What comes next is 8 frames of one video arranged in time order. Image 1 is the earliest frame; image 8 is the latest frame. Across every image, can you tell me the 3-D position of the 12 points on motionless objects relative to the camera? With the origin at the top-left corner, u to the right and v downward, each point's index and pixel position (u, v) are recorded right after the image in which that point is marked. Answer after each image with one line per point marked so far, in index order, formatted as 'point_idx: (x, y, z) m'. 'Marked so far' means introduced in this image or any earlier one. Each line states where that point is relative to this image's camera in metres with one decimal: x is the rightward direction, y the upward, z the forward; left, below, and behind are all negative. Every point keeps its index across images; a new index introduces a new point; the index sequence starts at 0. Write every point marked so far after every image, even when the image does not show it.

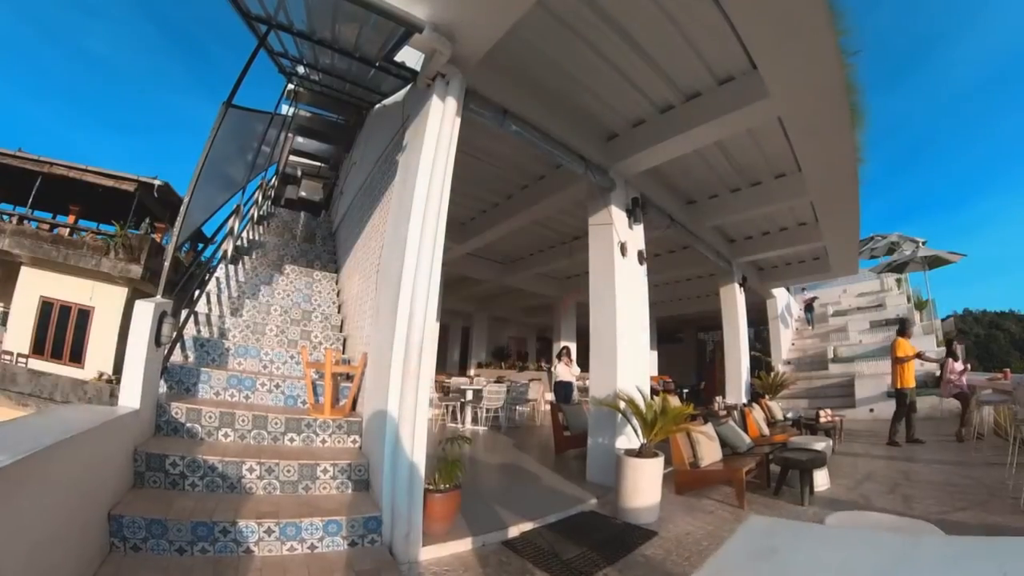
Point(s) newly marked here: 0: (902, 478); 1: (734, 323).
0: (+3.5, -1.7, +5.3) m
1: (+3.3, -0.5, +9.0) m
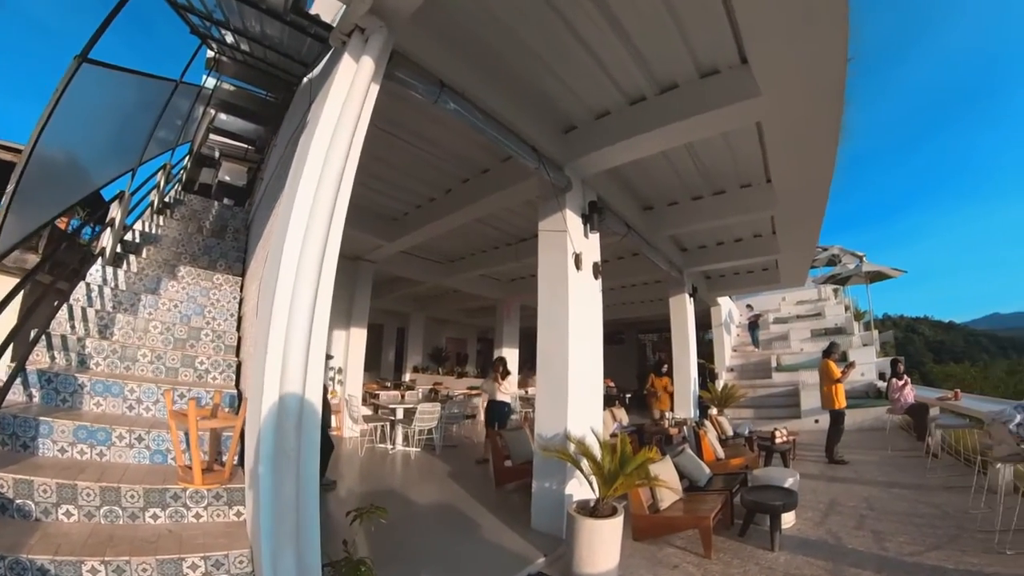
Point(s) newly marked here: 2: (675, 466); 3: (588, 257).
0: (+3.0, -1.8, +5.0) m
1: (+2.4, -0.6, +8.7) m
2: (+1.2, -1.4, +4.7) m
3: (+0.5, +0.2, +3.9) m
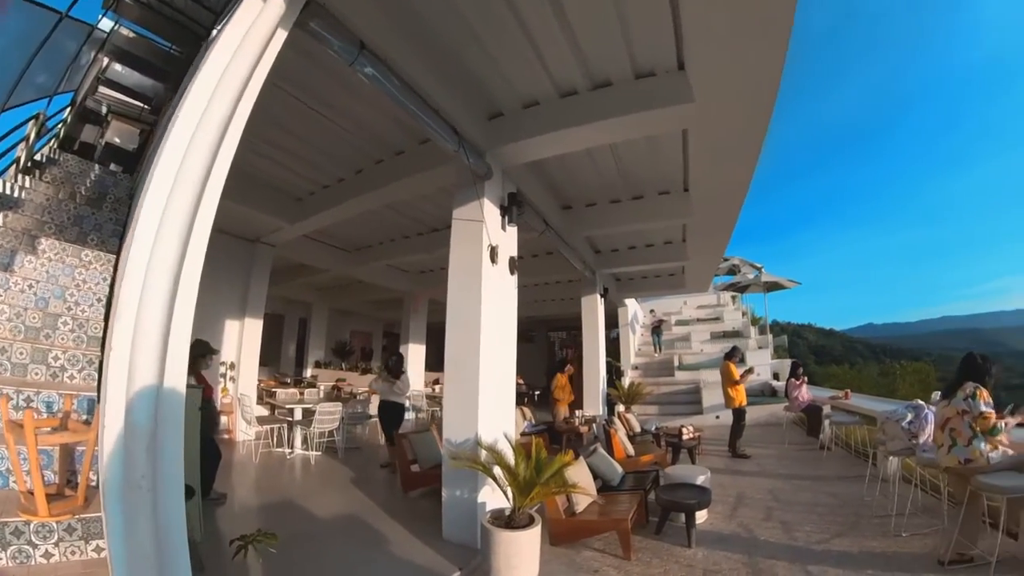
0: (+2.2, -1.8, +5.2) m
1: (+1.1, -0.6, +8.8) m
2: (+0.5, -1.3, +4.6) m
3: (0.0, +0.2, +3.8) m
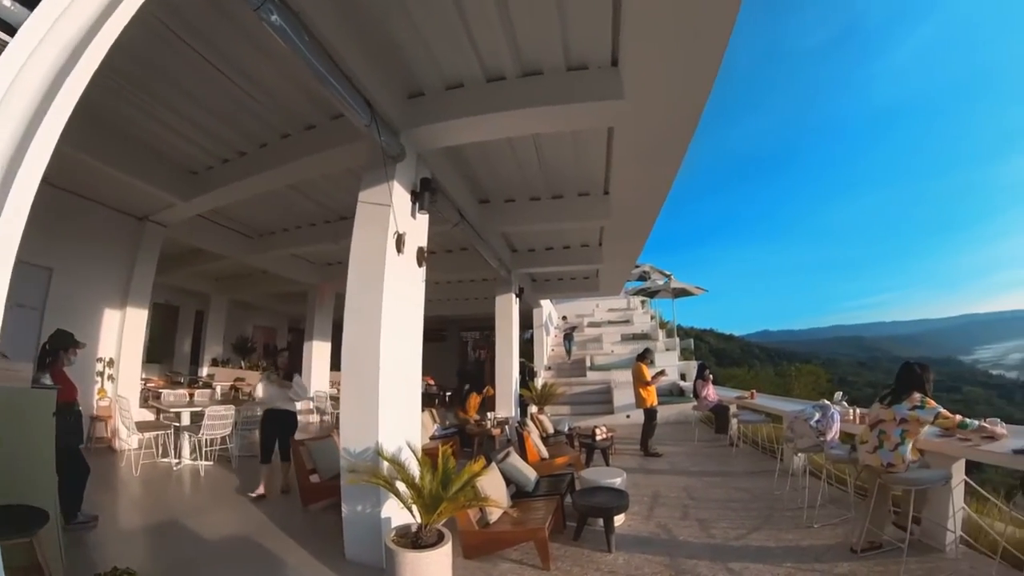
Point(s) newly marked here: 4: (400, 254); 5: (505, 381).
0: (+1.5, -1.8, +5.2) m
1: (-0.1, -0.6, +8.6) m
2: (-0.1, -1.3, +4.3) m
3: (-0.5, +0.3, +3.5) m
4: (-0.6, +0.2, +3.5) m
5: (-0.1, -1.3, +8.6) m
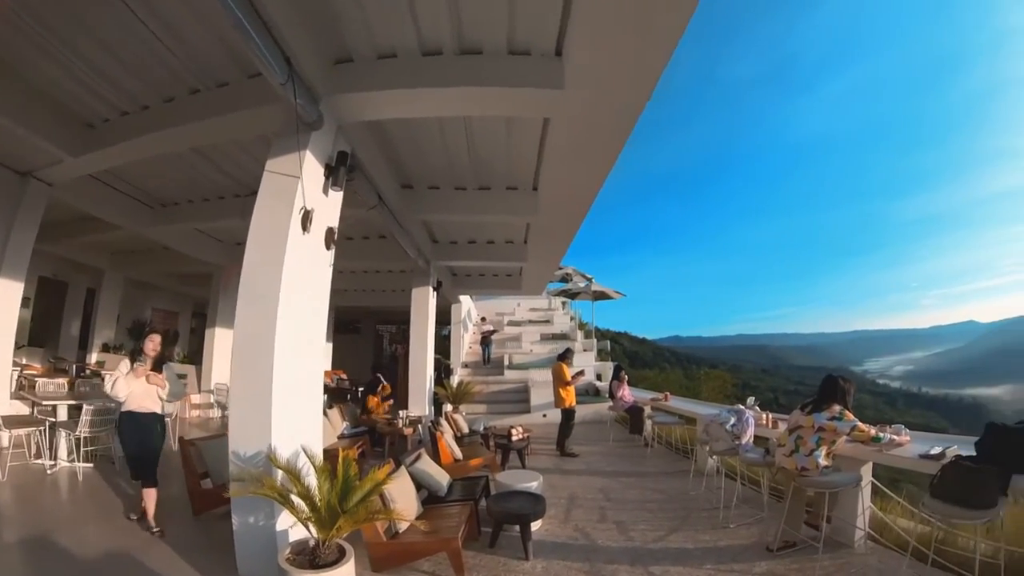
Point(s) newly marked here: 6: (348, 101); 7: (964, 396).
0: (+0.8, -1.8, +5.2) m
1: (-1.2, -0.5, +8.3) m
2: (-0.6, -1.2, +4.1) m
3: (-0.9, +0.4, +3.2) m
4: (-1.0, +0.3, +3.2) m
5: (-1.2, -1.2, +8.3) m
6: (-0.9, +1.0, +3.3) m
7: (+8.6, -2.0, +11.8) m
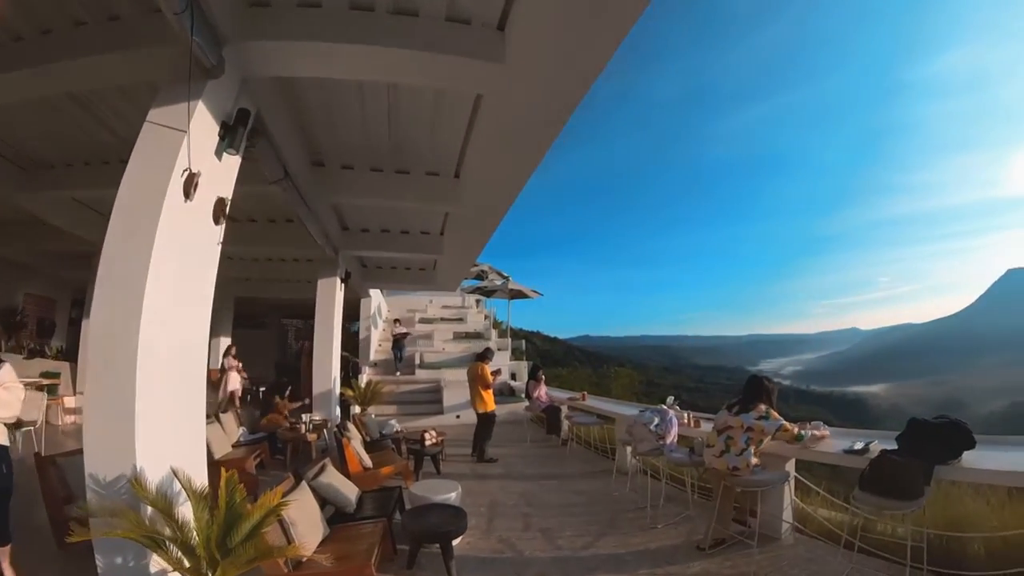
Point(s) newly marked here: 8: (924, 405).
0: (+0.1, -1.7, +4.9) m
1: (-2.3, -0.4, +7.7) m
2: (-1.1, -1.2, +3.6) m
3: (-1.2, +0.4, +2.7) m
4: (-1.3, +0.4, +2.6) m
5: (-2.3, -1.1, +7.7) m
6: (-1.2, +1.1, +2.8) m
7: (+6.9, -2.1, +12.7) m
8: (+7.3, -2.1, +10.9) m
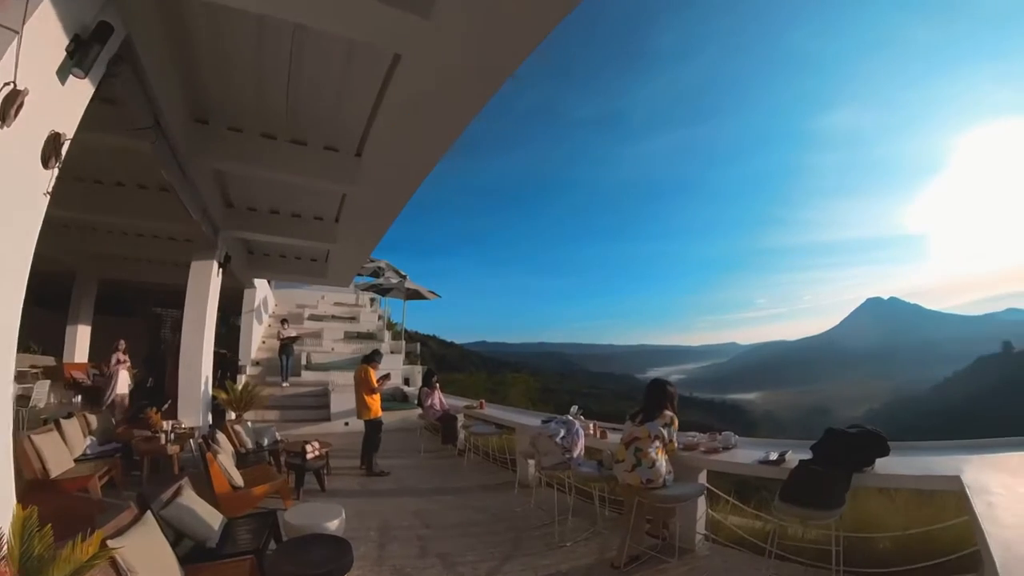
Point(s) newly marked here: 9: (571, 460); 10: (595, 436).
0: (-0.6, -1.7, +4.4) m
1: (-3.4, -0.3, +6.7) m
2: (-1.6, -1.1, +2.9) m
3: (-1.4, +0.5, +2.0) m
4: (-1.6, +0.5, +1.9) m
5: (-3.5, -1.0, +6.7) m
6: (-1.4, +1.2, +2.1) m
7: (+4.6, -2.5, +13.2) m
8: (+5.3, -2.5, +11.6) m
9: (+0.5, -1.4, +5.0) m
10: (+0.8, -1.4, +5.8) m
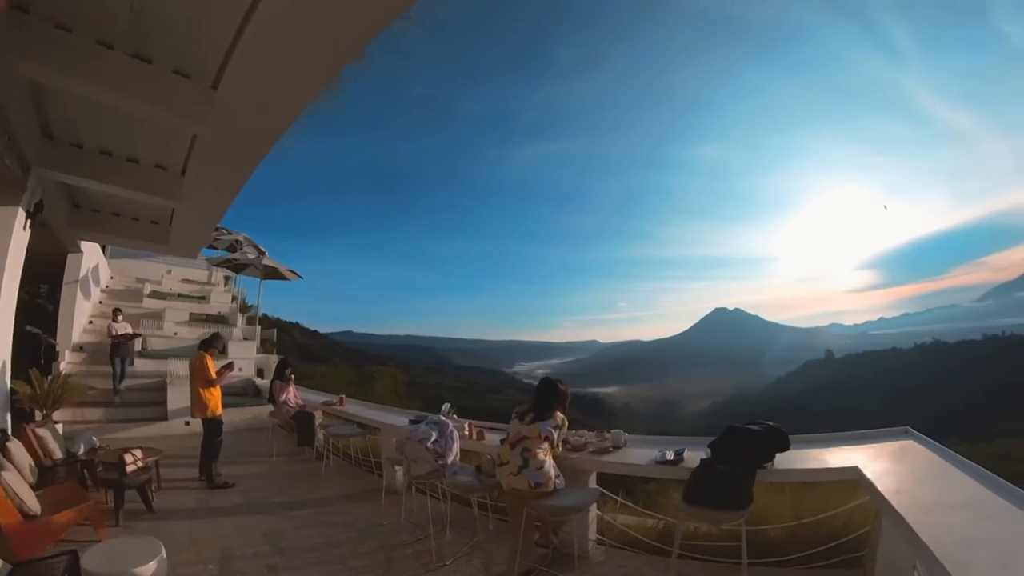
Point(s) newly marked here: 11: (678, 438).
0: (-1.4, -1.6, +3.6) m
1: (-4.5, +0.1, +5.2) m
2: (-1.9, -0.9, +1.9) m
3: (-1.5, +0.7, +1.0) m
4: (-1.6, +0.6, +1.0) m
5: (-4.6, -0.6, +5.2) m
6: (-1.4, +1.3, +1.2) m
7: (+1.8, -2.5, +13.4) m
8: (+2.8, -2.5, +11.9) m
9: (-0.4, -1.3, +4.4) m
10: (-0.3, -1.3, +5.2) m
11: (+1.4, -1.3, +5.2) m
